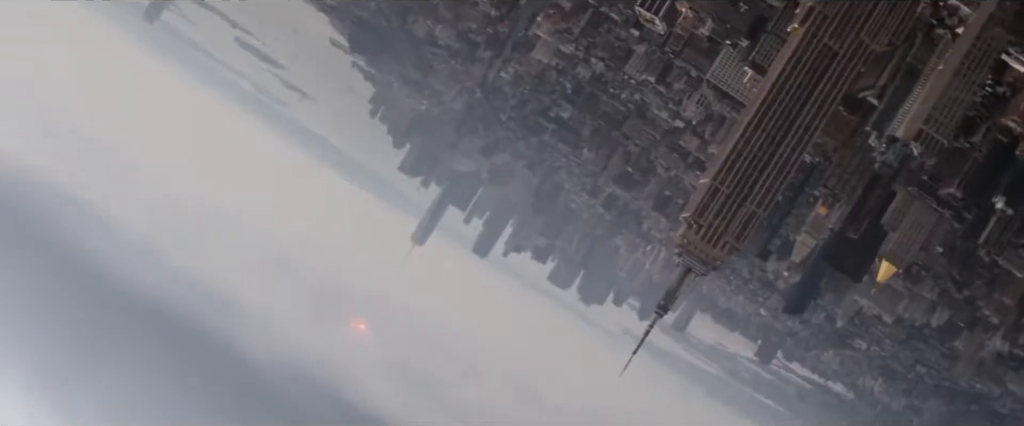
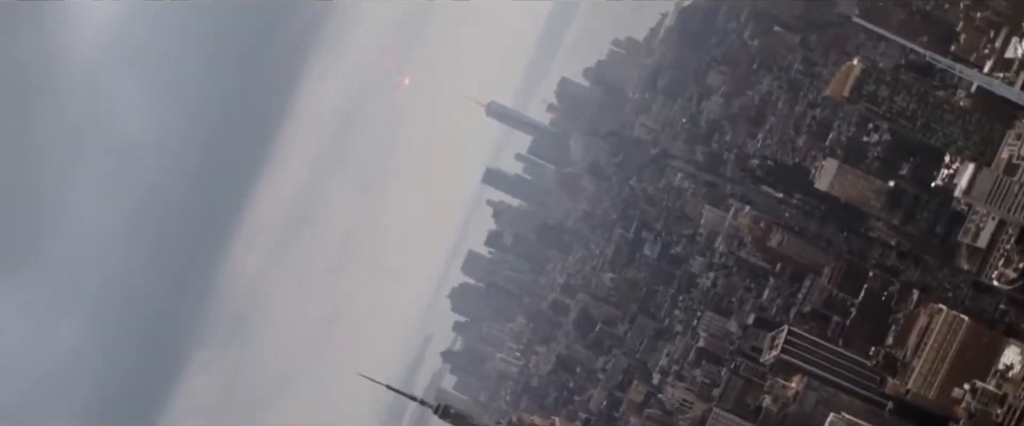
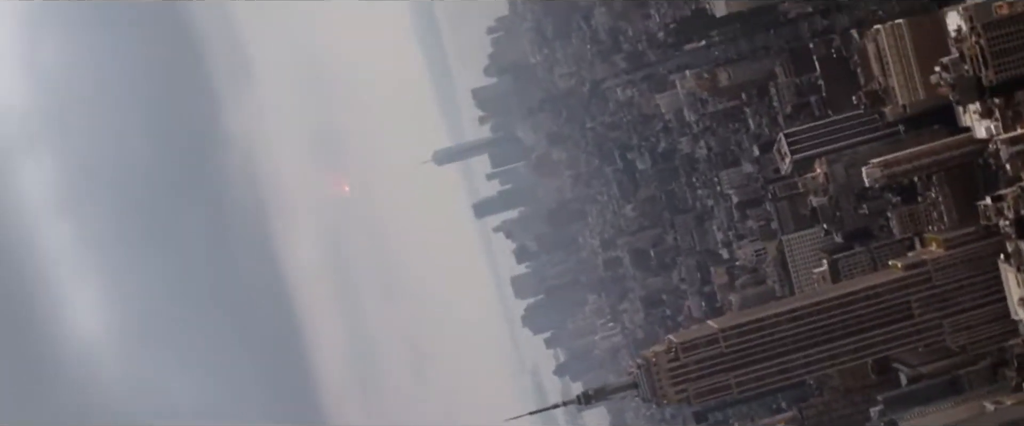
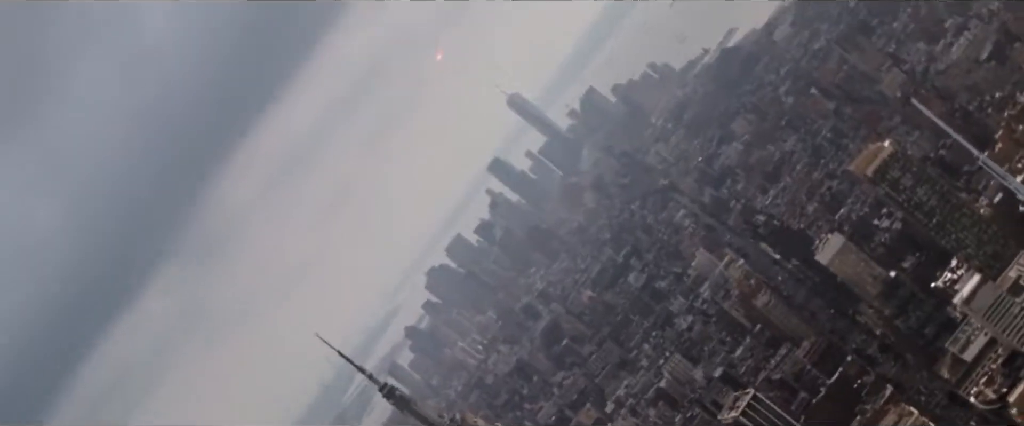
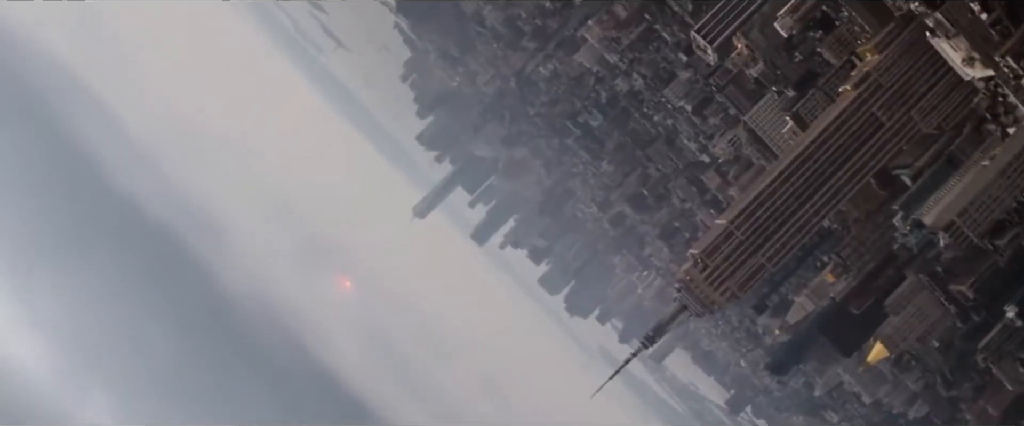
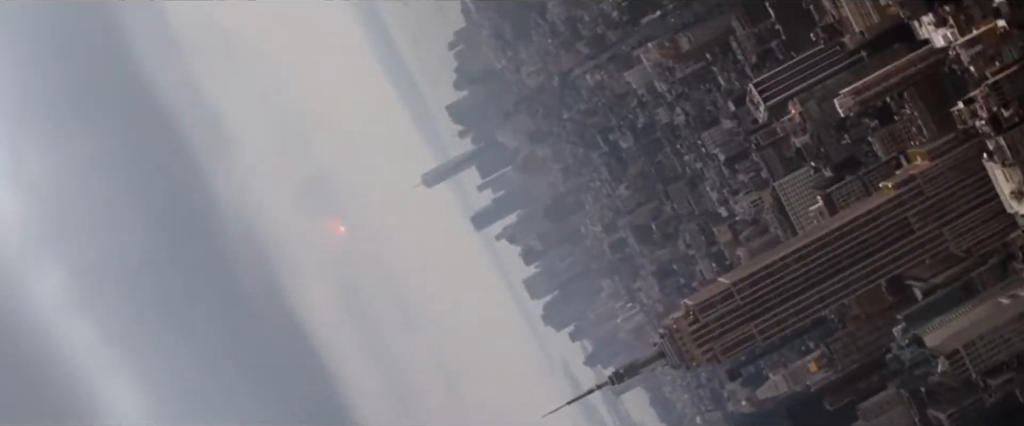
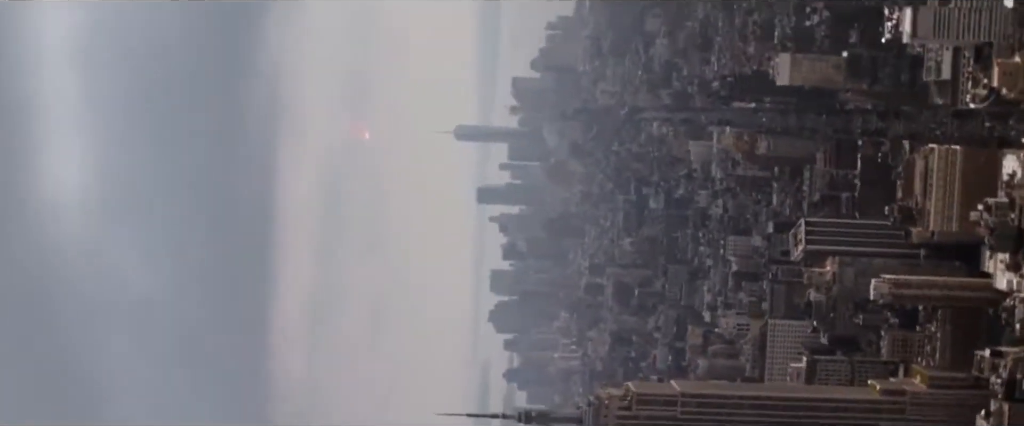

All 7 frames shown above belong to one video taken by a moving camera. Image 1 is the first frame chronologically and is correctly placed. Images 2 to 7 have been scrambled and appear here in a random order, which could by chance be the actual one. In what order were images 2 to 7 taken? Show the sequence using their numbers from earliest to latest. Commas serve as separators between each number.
5, 6, 3, 7, 2, 4
